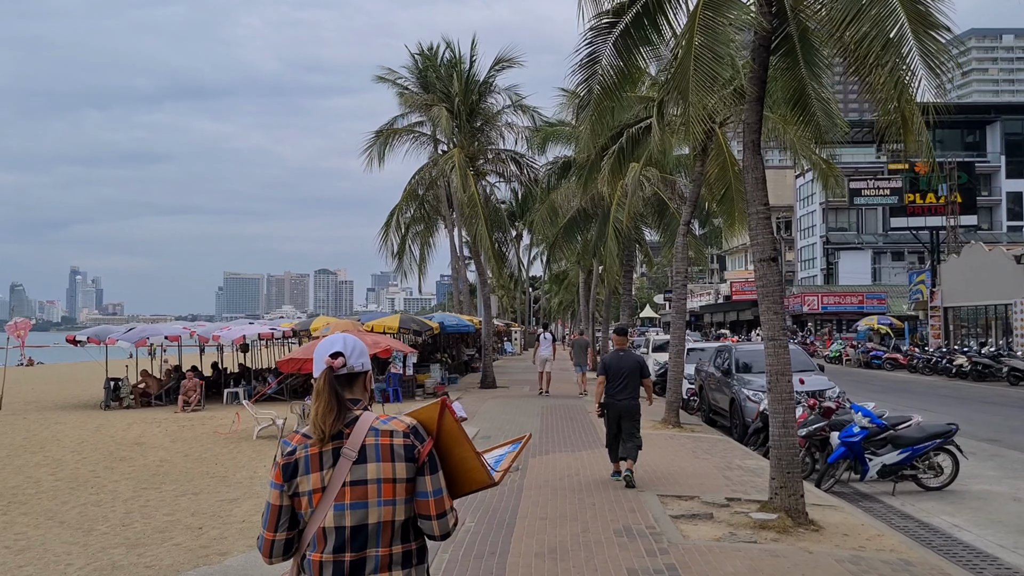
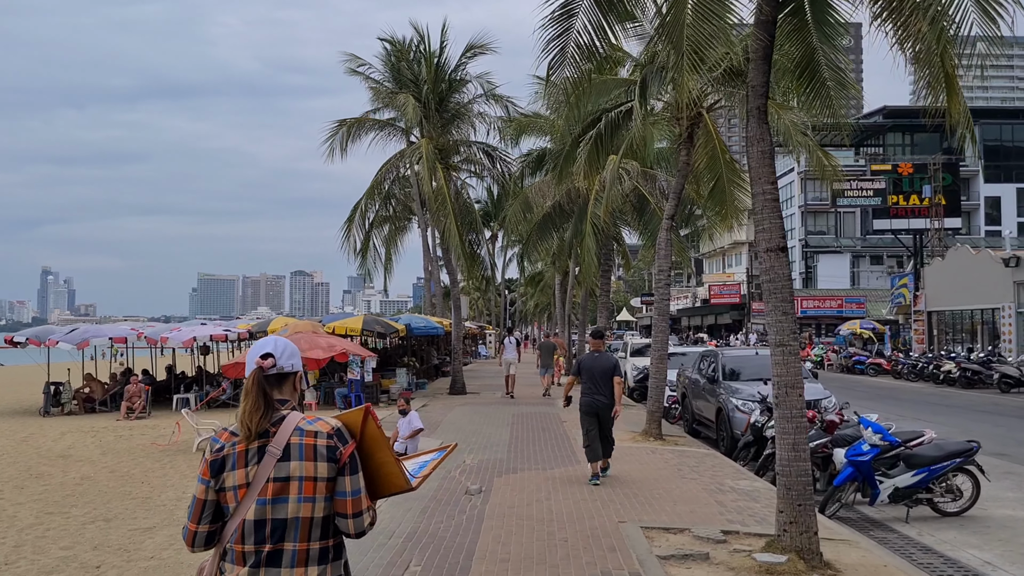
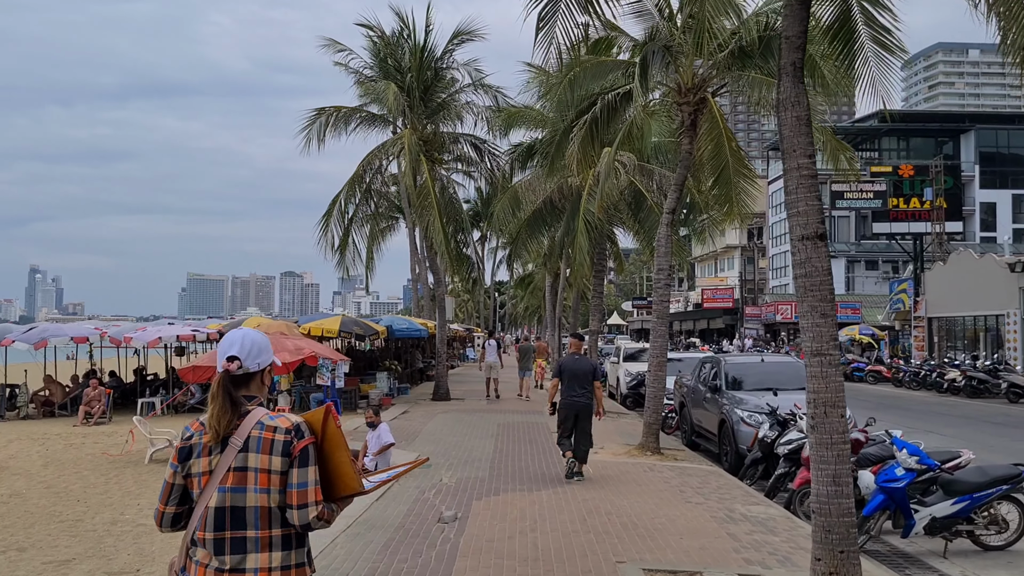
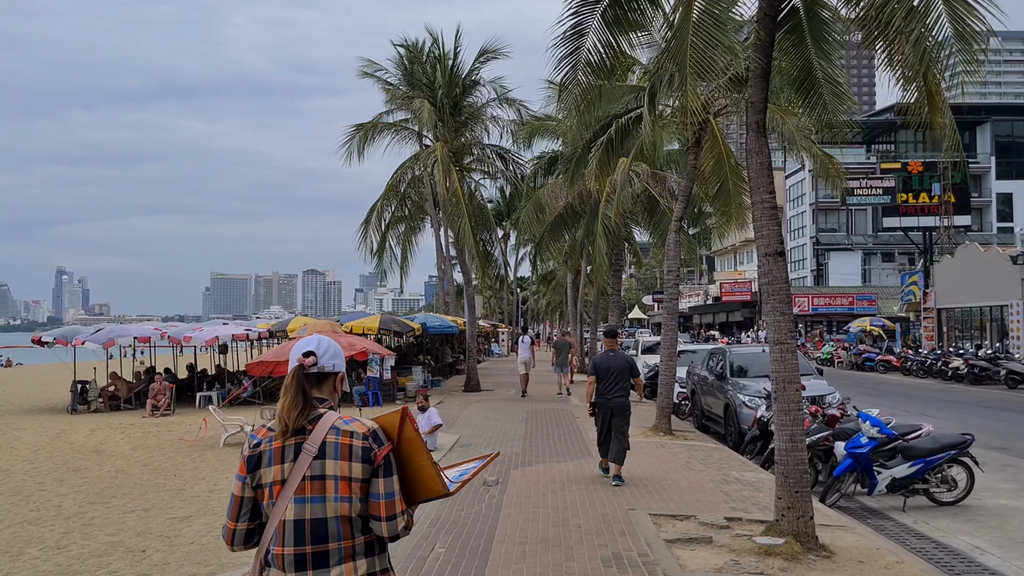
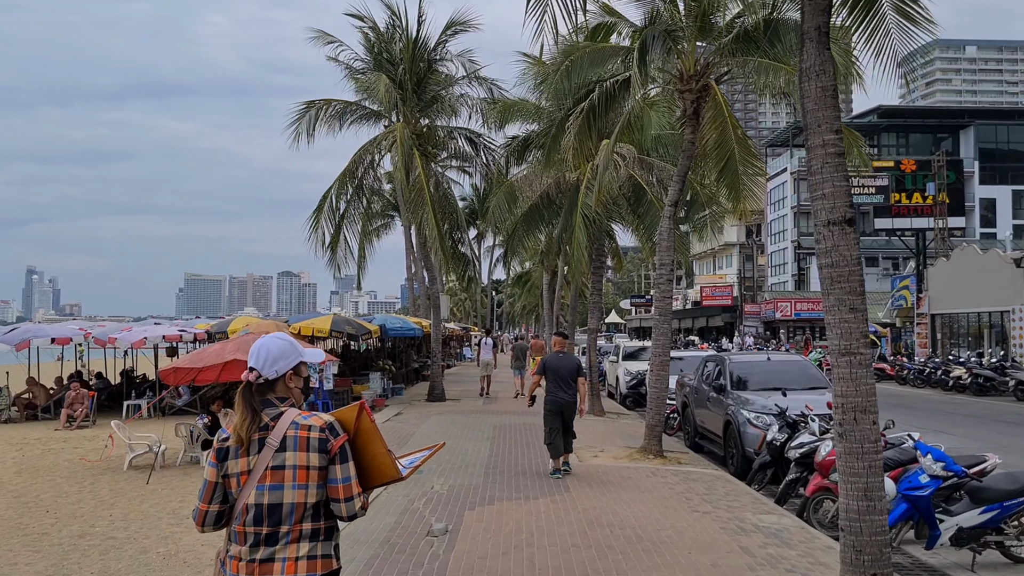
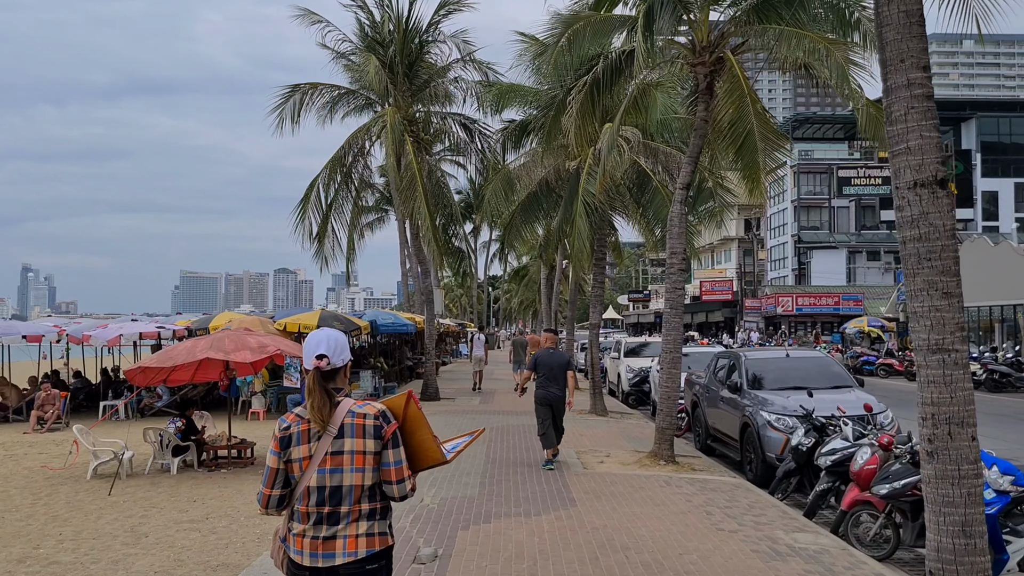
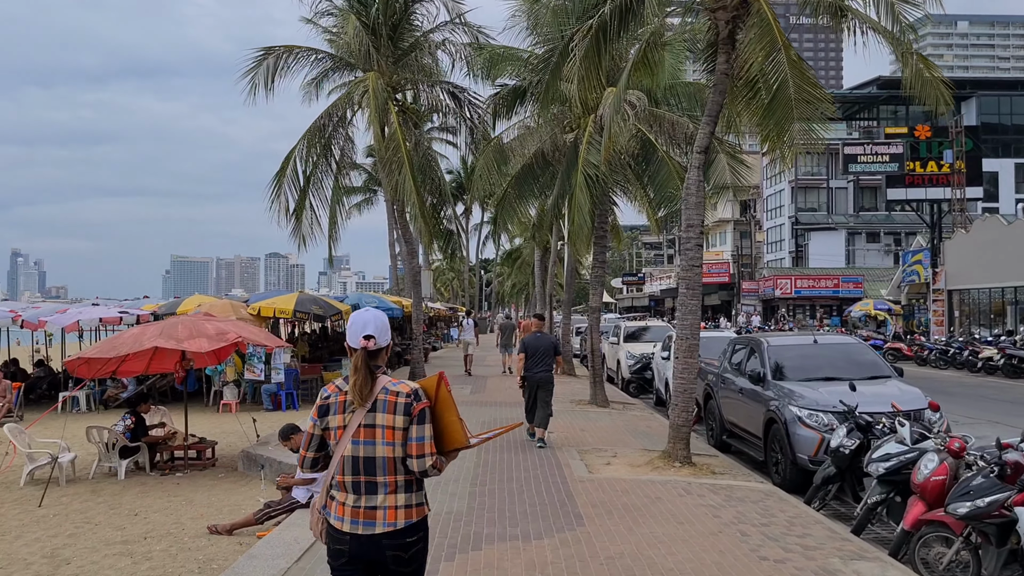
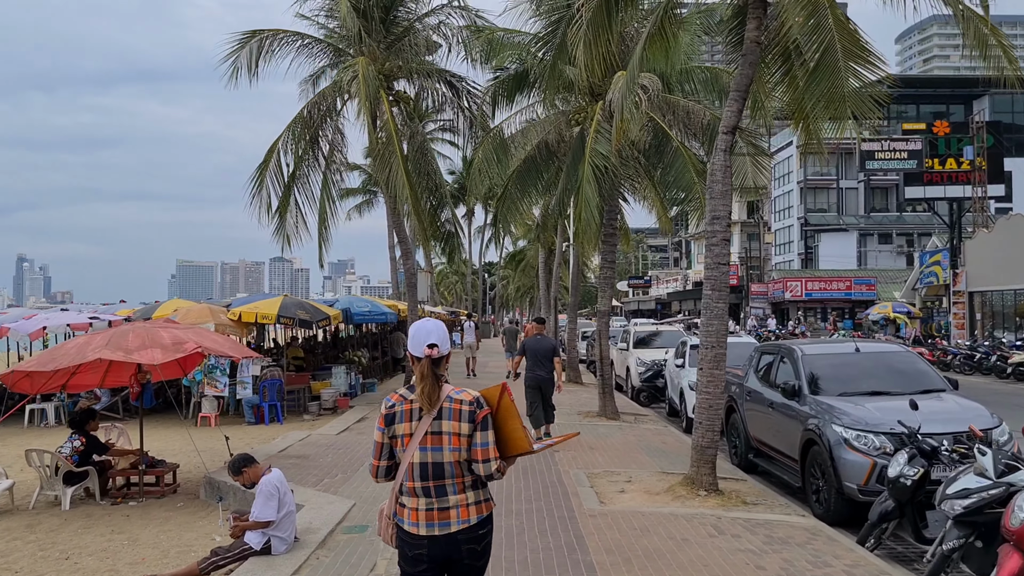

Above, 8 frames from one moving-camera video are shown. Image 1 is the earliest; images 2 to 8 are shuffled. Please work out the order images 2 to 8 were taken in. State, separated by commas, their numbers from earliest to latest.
4, 2, 3, 5, 6, 7, 8
